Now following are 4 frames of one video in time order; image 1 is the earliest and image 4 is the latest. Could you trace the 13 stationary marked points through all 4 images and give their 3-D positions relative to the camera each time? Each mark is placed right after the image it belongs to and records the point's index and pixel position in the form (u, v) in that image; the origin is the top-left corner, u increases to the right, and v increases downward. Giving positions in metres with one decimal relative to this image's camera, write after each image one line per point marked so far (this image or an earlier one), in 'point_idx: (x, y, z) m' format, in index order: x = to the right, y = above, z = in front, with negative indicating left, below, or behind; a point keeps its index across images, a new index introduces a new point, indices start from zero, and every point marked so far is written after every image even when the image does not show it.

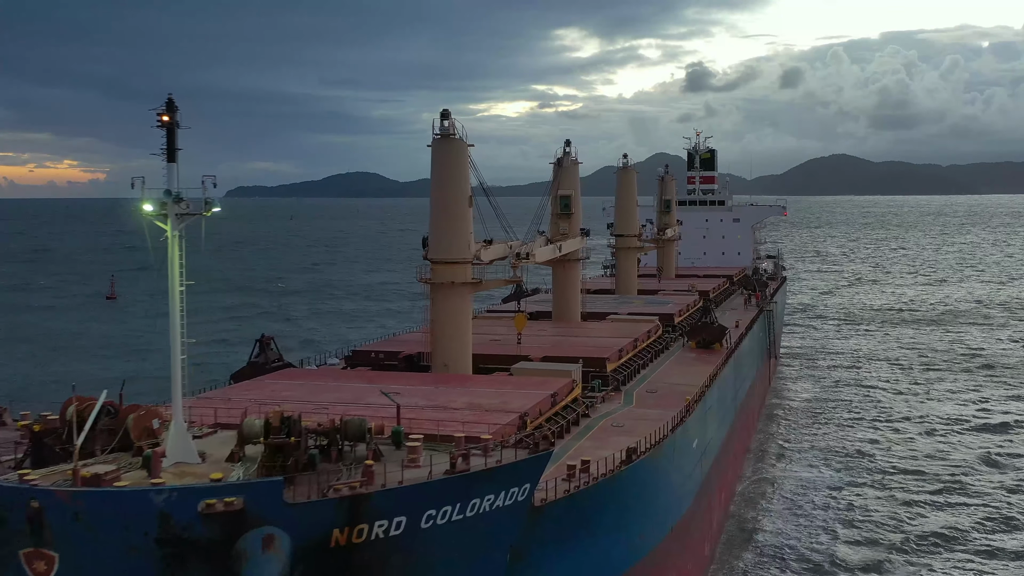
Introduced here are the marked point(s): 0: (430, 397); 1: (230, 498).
0: (-1.7, -2.2, +17.1) m
1: (-3.5, -2.6, +10.4) m
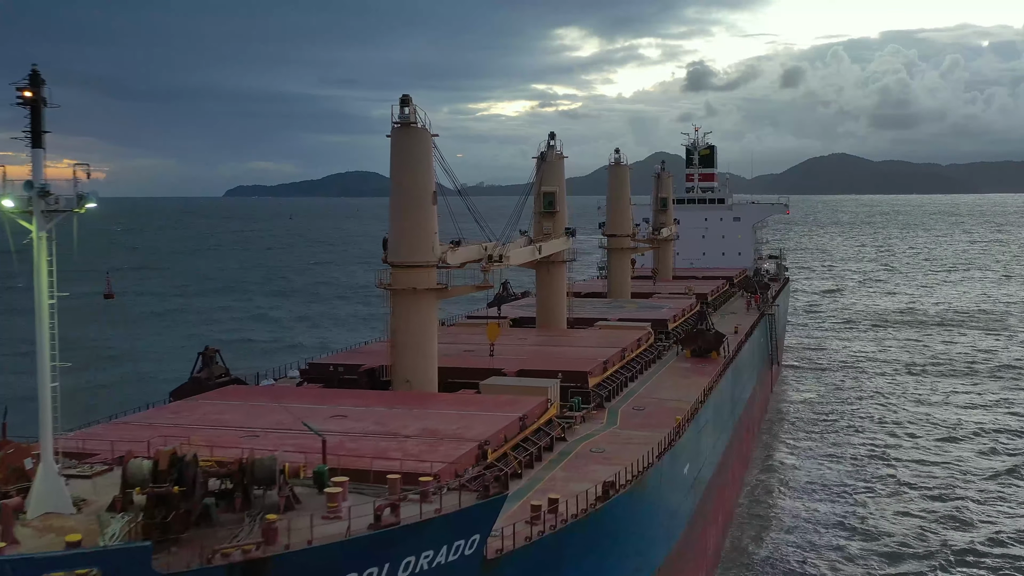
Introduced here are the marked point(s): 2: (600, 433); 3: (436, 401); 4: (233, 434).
0: (-2.3, -2.4, +15.0) m
1: (-4.2, -2.7, +8.3) m
2: (+1.9, -3.0, +17.9) m
3: (-1.5, -2.2, +17.0) m
4: (-4.5, -2.4, +13.7) m
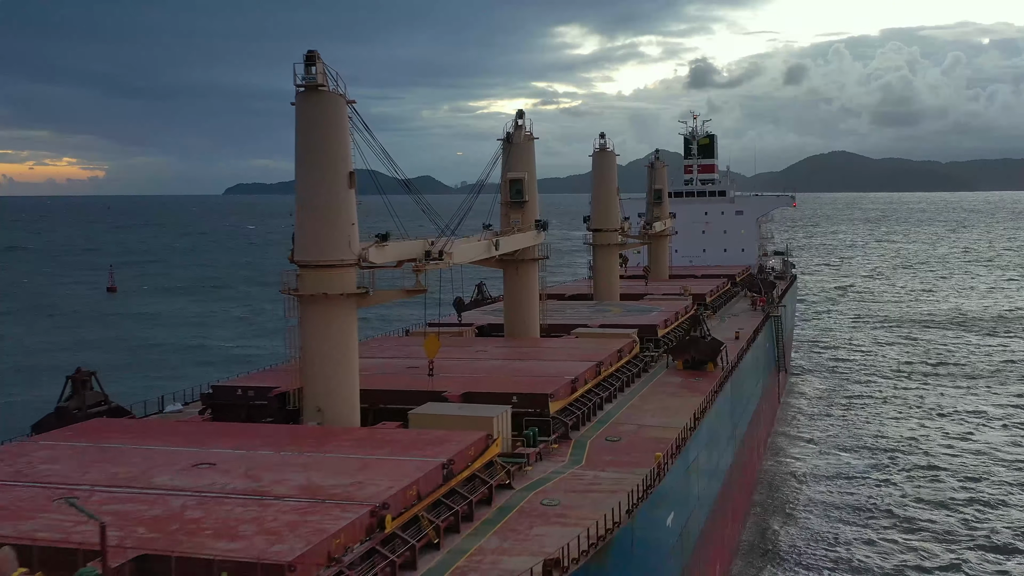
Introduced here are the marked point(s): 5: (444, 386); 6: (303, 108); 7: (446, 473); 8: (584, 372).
0: (-3.4, -2.5, +11.2) m
1: (-5.3, -2.8, +4.5) m
2: (+0.8, -3.1, +14.2) m
3: (-2.6, -2.3, +13.2) m
4: (-5.6, -2.4, +10.0) m
5: (-1.4, -2.0, +17.0) m
6: (-3.6, +3.1, +14.6) m
7: (-0.9, -2.6, +11.8) m
8: (+1.6, -1.9, +18.8) m
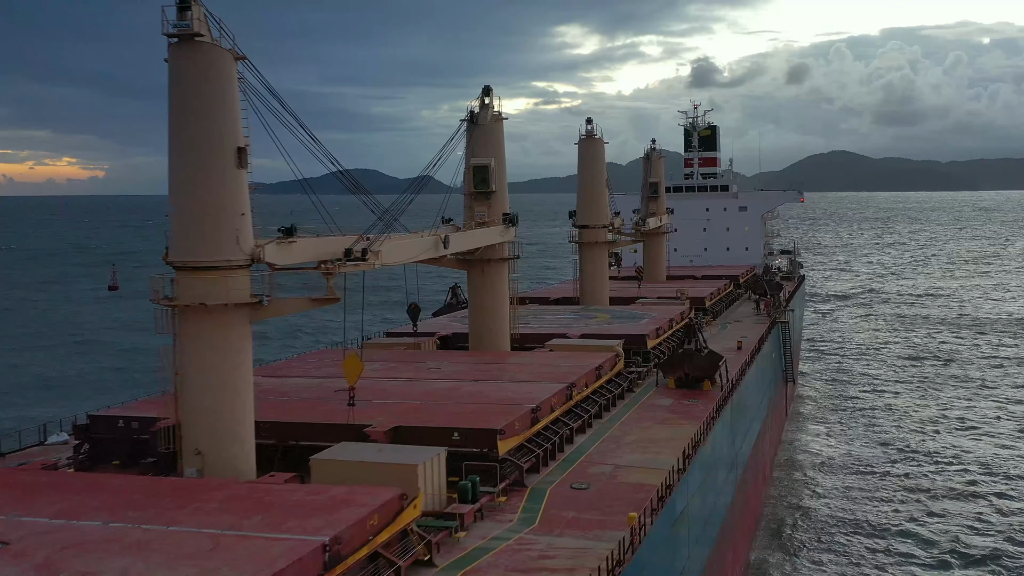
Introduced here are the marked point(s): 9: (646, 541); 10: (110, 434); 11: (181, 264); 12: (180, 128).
0: (-4.3, -2.6, +7.9) m
1: (-6.2, -3.0, +1.2) m
2: (-0.1, -3.2, +10.9) m
3: (-3.5, -2.5, +9.9) m
4: (-6.5, -2.6, +6.7) m
5: (-2.2, -2.1, +13.7) m
6: (-4.5, +3.0, +11.3) m
7: (-1.8, -2.7, +8.5) m
8: (+0.7, -2.0, +15.4) m
9: (+1.7, -3.3, +11.2) m
10: (-6.4, -2.3, +13.5) m
11: (-4.5, +0.3, +11.5) m
12: (-4.4, +2.1, +11.4) m
